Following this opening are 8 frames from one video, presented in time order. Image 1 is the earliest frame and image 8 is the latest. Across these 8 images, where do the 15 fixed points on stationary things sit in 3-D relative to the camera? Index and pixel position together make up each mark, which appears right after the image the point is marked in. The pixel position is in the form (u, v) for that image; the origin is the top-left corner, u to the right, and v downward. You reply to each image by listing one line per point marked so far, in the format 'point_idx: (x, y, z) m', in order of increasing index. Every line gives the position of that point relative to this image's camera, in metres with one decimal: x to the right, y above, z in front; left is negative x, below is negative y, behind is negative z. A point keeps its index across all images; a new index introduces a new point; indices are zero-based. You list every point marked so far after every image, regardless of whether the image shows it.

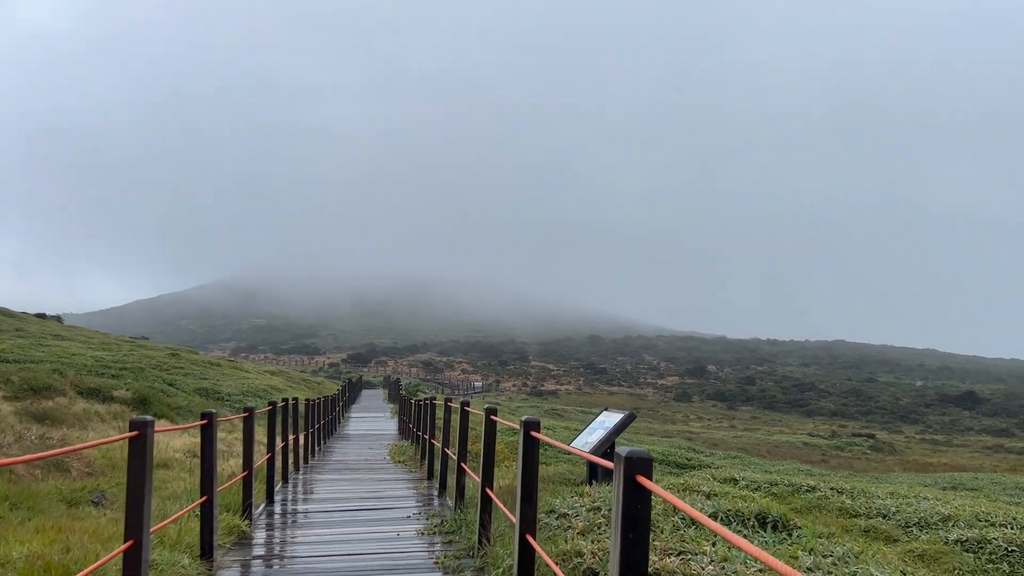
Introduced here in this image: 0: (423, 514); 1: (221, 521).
0: (-1.0, -2.7, +7.6) m
1: (-2.9, -2.3, +6.3) m
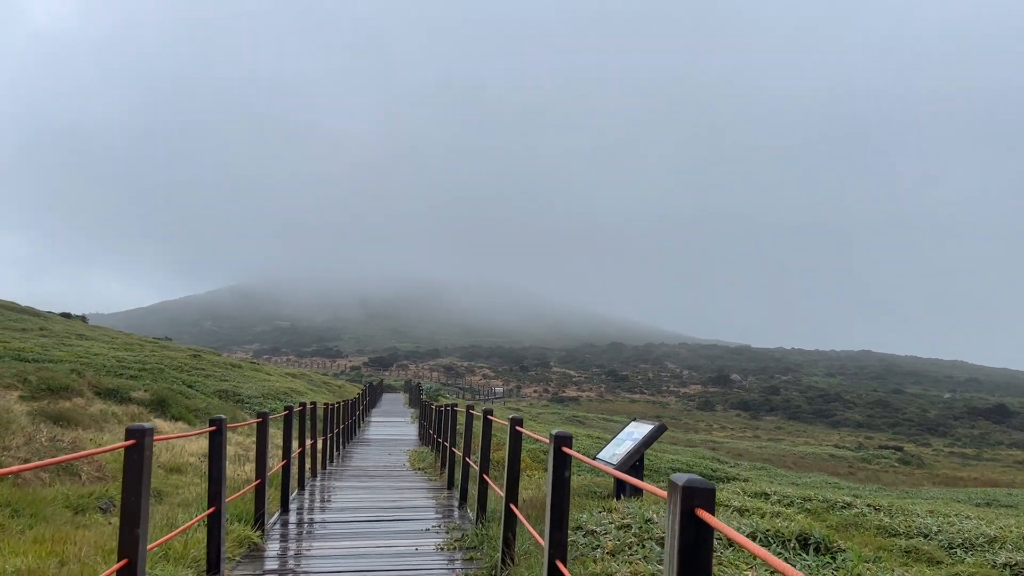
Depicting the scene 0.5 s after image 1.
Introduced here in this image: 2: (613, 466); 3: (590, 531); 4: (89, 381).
0: (-0.8, -2.7, +7.3) m
1: (-2.6, -2.3, +6.0) m
2: (+1.3, -2.3, +8.3) m
3: (+0.8, -2.5, +6.7) m
4: (-8.9, -1.9, +13.4) m
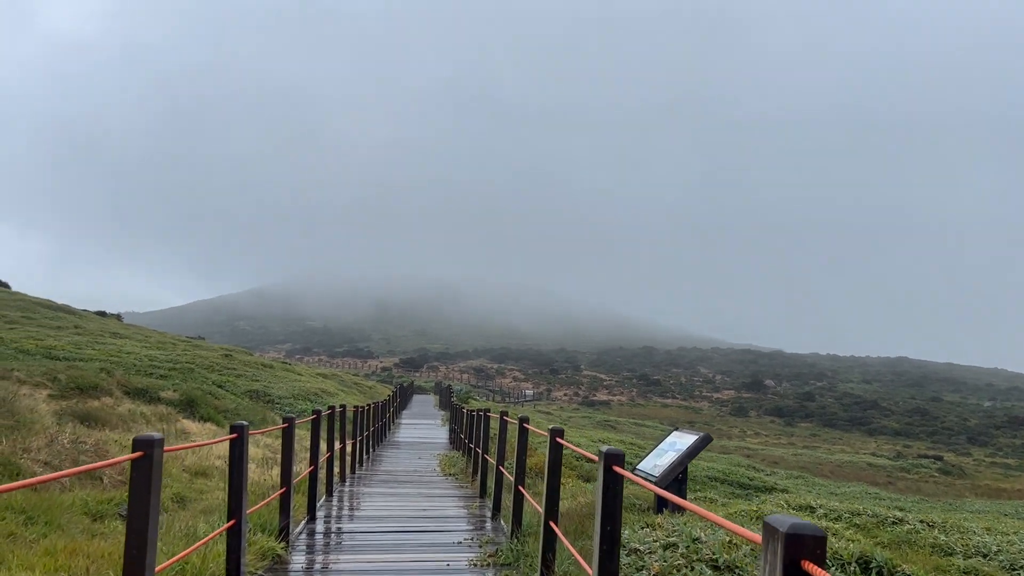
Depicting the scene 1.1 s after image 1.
0: (-0.4, -2.7, +6.9) m
1: (-2.3, -2.3, +5.7) m
2: (+1.7, -2.3, +7.8) m
3: (+1.2, -2.6, +6.3) m
4: (-8.2, -1.9, +13.4) m
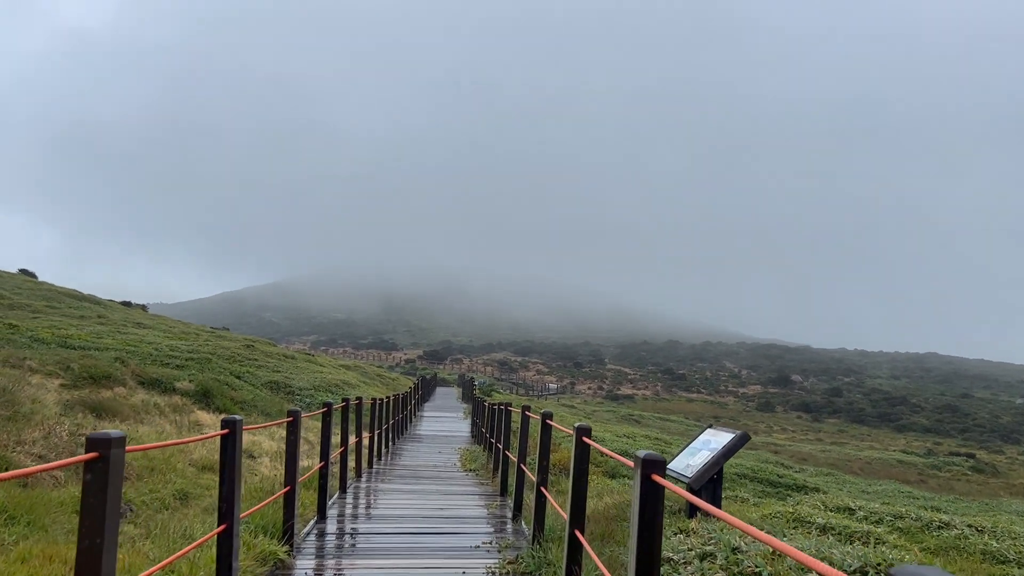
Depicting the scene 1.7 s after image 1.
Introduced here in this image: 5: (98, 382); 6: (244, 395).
0: (-0.2, -2.5, +6.4) m
1: (-2.1, -2.1, +5.3) m
2: (+2.0, -2.2, +7.2) m
3: (+1.4, -2.4, +5.7) m
4: (-7.8, -1.7, +13.2) m
5: (-7.7, -1.7, +12.0) m
6: (-6.1, -2.4, +14.5) m
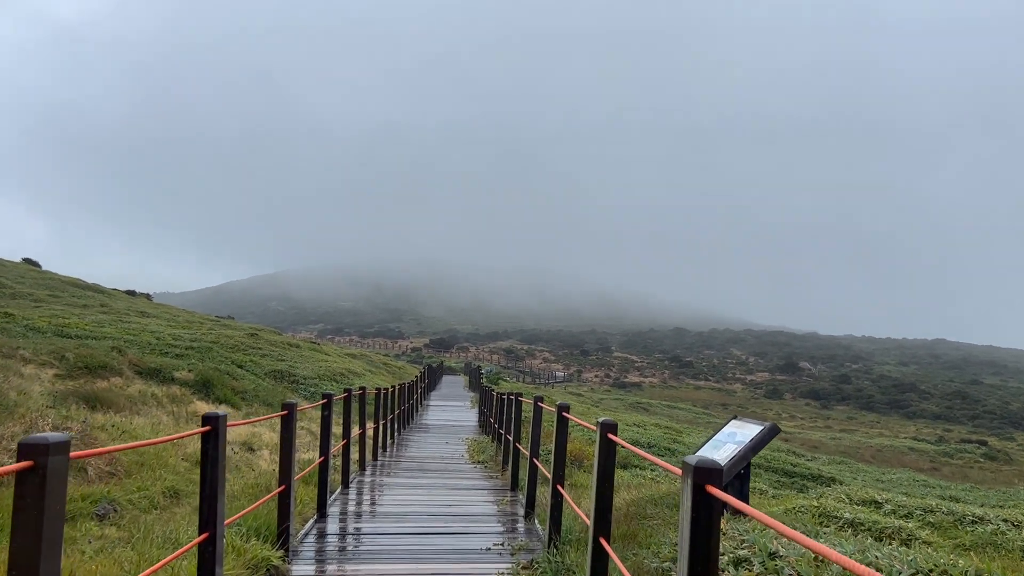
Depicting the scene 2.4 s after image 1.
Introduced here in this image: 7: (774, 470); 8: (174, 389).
0: (0.0, -2.4, +5.9) m
1: (-2.0, -2.0, +4.8) m
2: (+2.1, -2.0, +6.7) m
3: (+1.5, -2.2, +5.2) m
4: (-7.6, -1.4, +12.8) m
5: (-7.5, -1.5, +11.6) m
6: (-5.9, -2.1, +14.1) m
7: (+8.0, -5.5, +19.5) m
8: (-6.4, -1.9, +12.1) m
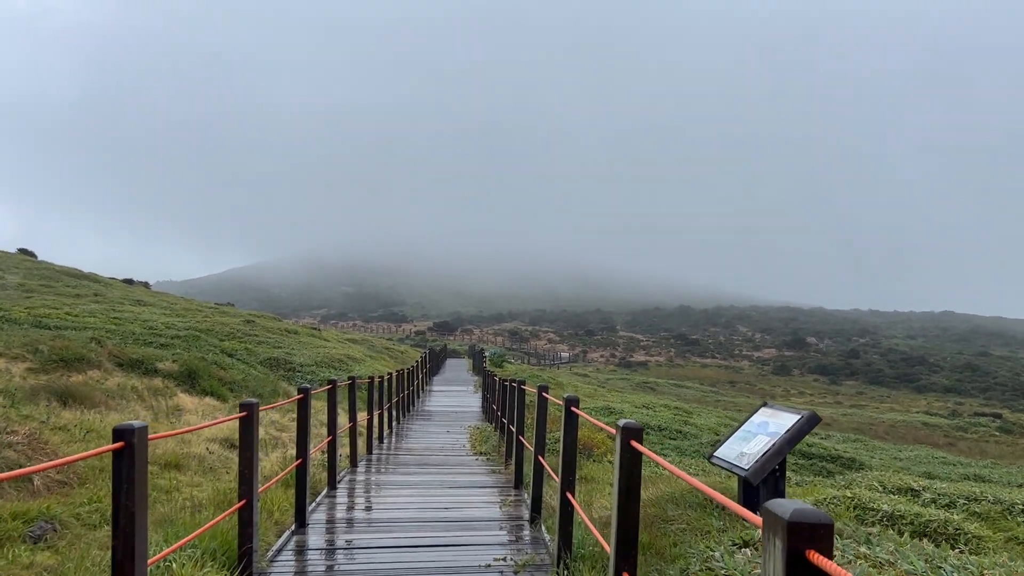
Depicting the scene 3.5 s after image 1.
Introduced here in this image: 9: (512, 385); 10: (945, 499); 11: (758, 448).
0: (0.0, -2.2, +5.2) m
1: (-2.0, -1.8, +4.1) m
2: (+2.1, -1.7, +5.9) m
3: (+1.5, -2.0, +4.5) m
4: (-7.5, -1.2, +12.0) m
5: (-7.5, -1.3, +10.8) m
6: (-5.8, -1.8, +13.3) m
7: (+8.2, -4.8, +18.8) m
8: (-6.3, -1.6, +11.4) m
9: (0.0, -1.5, +9.7) m
10: (+6.3, -3.1, +9.4) m
11: (+2.3, -1.5, +6.0) m
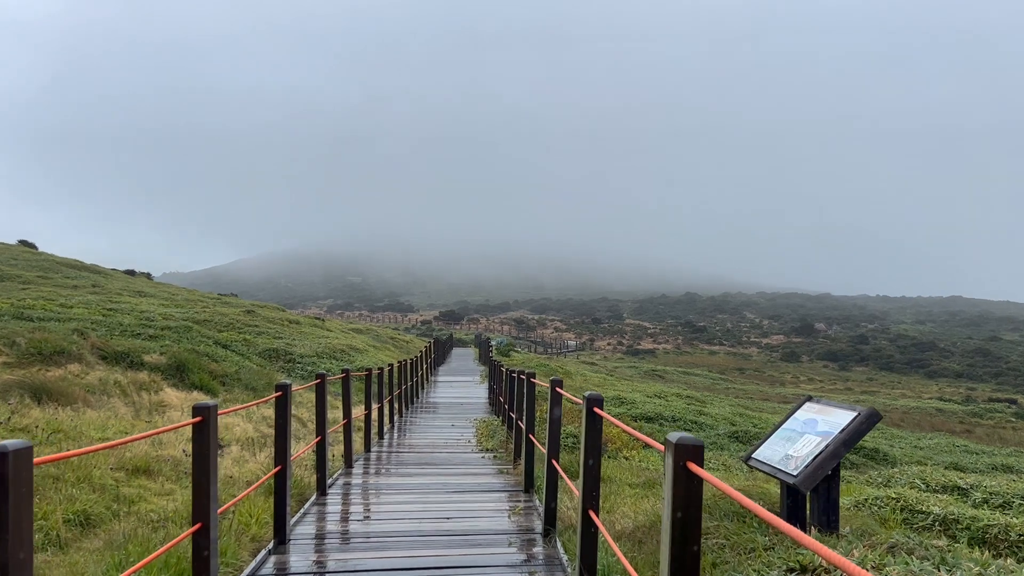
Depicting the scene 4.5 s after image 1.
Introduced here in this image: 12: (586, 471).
0: (+0.1, -2.0, +4.4) m
1: (-1.9, -1.7, +3.3) m
2: (+2.2, -1.5, +5.2) m
3: (+1.6, -1.9, +3.7) m
4: (-7.4, -1.0, +11.3) m
5: (-7.3, -1.1, +10.1) m
6: (-5.6, -1.6, +12.6) m
7: (+8.4, -4.3, +18.0) m
8: (-6.2, -1.4, +10.7) m
9: (+0.1, -1.2, +8.9) m
10: (+6.5, -2.8, +8.6) m
11: (+2.4, -1.3, +5.2) m
12: (+0.5, -1.2, +4.1) m
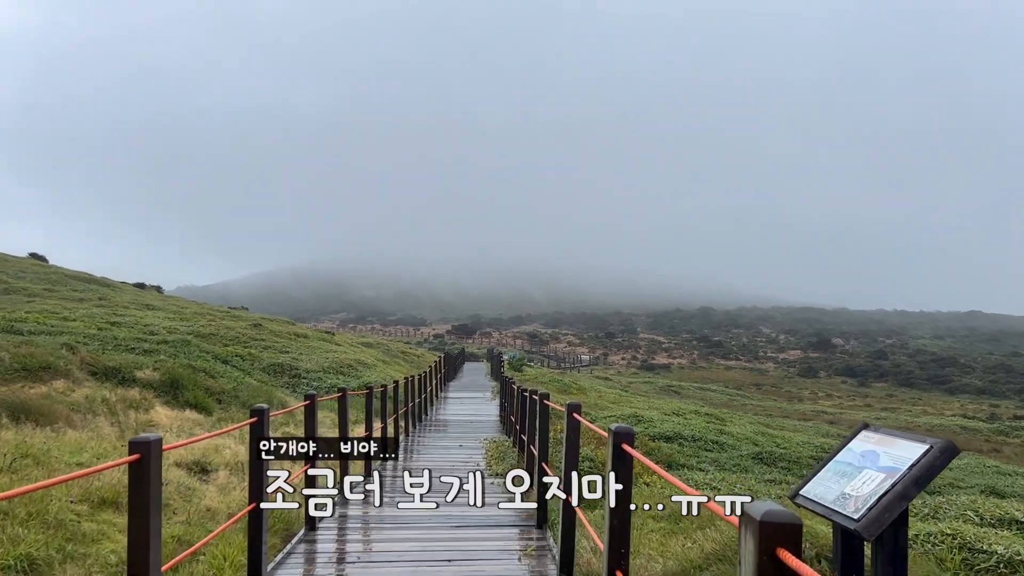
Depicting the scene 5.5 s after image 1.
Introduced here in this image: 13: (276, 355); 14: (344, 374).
0: (+0.1, -2.1, +3.7) m
1: (-1.9, -1.8, +2.6) m
2: (+2.3, -1.6, +4.4) m
3: (+1.6, -1.9, +2.9) m
4: (-7.2, -1.2, +10.8) m
5: (-7.1, -1.3, +9.6) m
6: (-5.4, -1.8, +12.0) m
7: (+8.8, -4.7, +17.0) m
8: (-6.0, -1.6, +10.1) m
9: (+0.3, -1.4, +8.2) m
10: (+6.6, -3.0, +7.8) m
11: (+2.5, -1.4, +4.4) m
12: (+0.5, -1.2, +3.4) m
13: (-7.3, -2.1, +20.0) m
14: (-5.2, -2.7, +20.1) m
